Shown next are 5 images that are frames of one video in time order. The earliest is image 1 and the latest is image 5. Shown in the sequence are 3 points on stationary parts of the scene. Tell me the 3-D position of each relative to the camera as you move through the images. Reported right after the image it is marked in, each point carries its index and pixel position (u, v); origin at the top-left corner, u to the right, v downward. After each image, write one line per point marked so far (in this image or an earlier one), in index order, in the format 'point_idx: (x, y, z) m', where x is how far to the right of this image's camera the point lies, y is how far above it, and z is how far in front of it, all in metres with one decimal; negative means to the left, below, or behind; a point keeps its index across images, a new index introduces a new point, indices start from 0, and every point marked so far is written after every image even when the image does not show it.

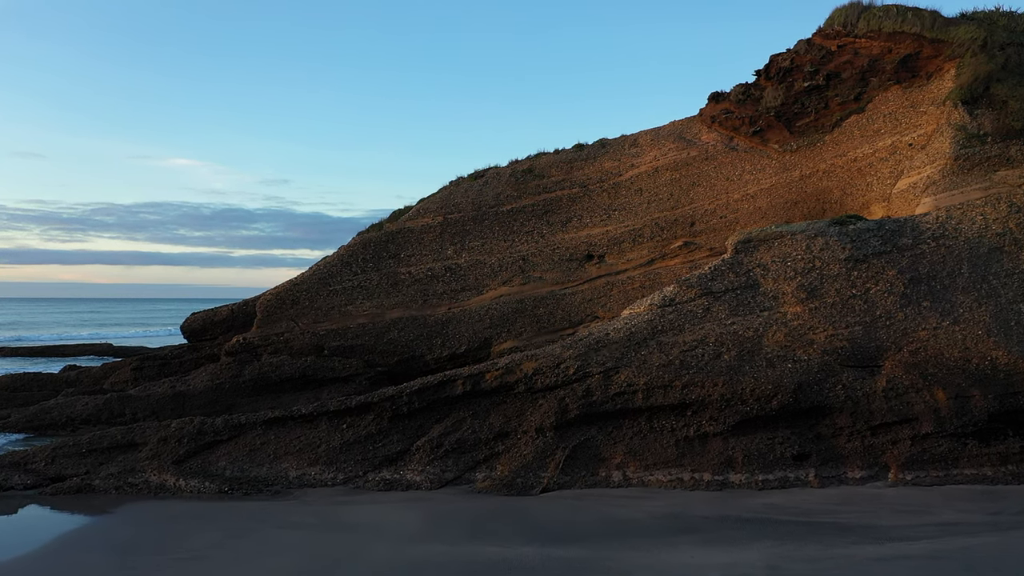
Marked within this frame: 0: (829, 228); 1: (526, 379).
0: (+5.1, +1.0, +11.9) m
1: (+0.2, -1.3, +10.7) m
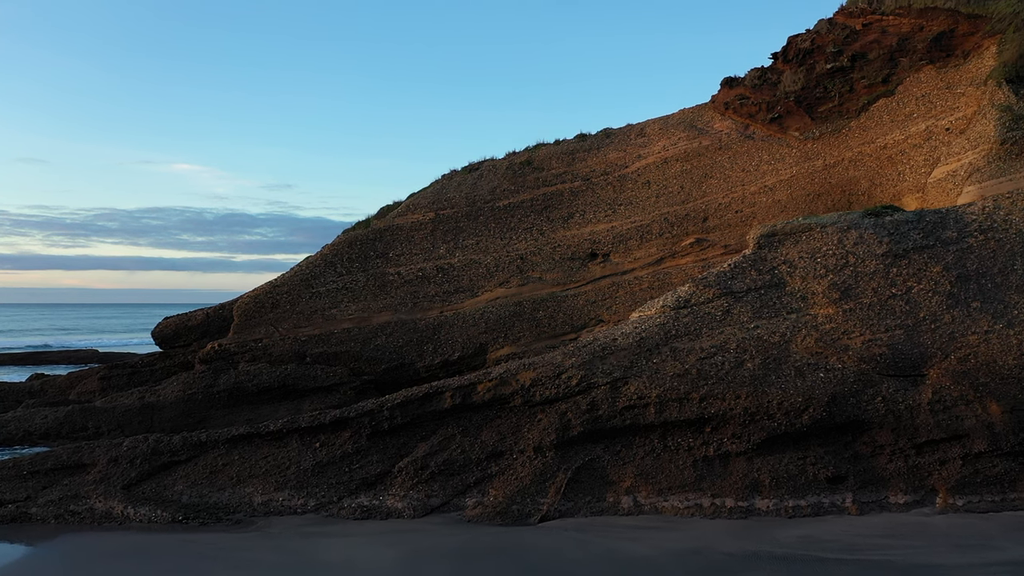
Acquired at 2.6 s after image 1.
0: (+5.1, +1.0, +10.7) m
1: (+0.1, -1.3, +9.5) m
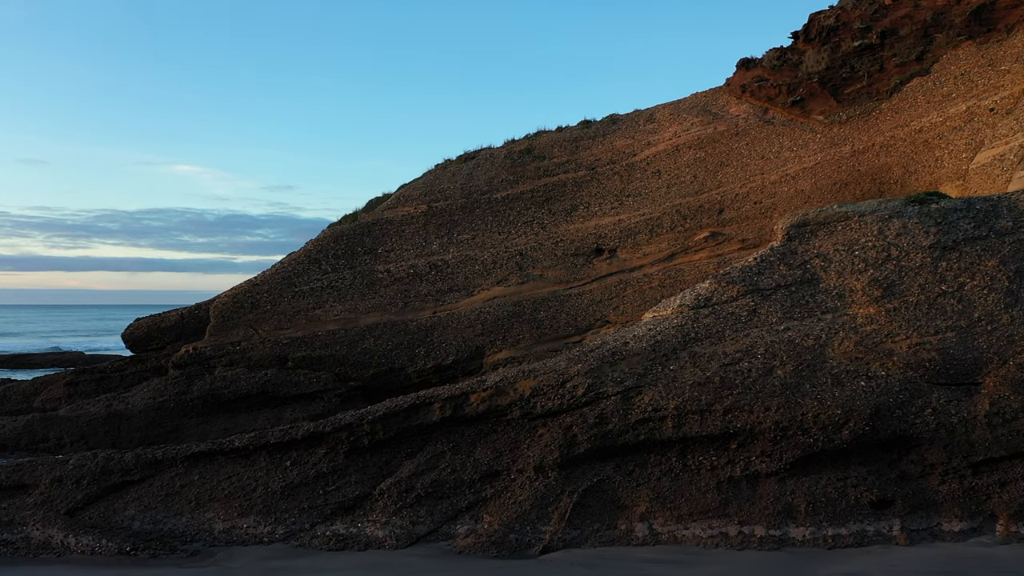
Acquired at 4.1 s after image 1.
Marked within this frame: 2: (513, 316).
0: (+5.0, +1.0, +9.6) m
1: (+0.1, -1.3, +8.4) m
2: (0.0, -0.5, +12.1) m
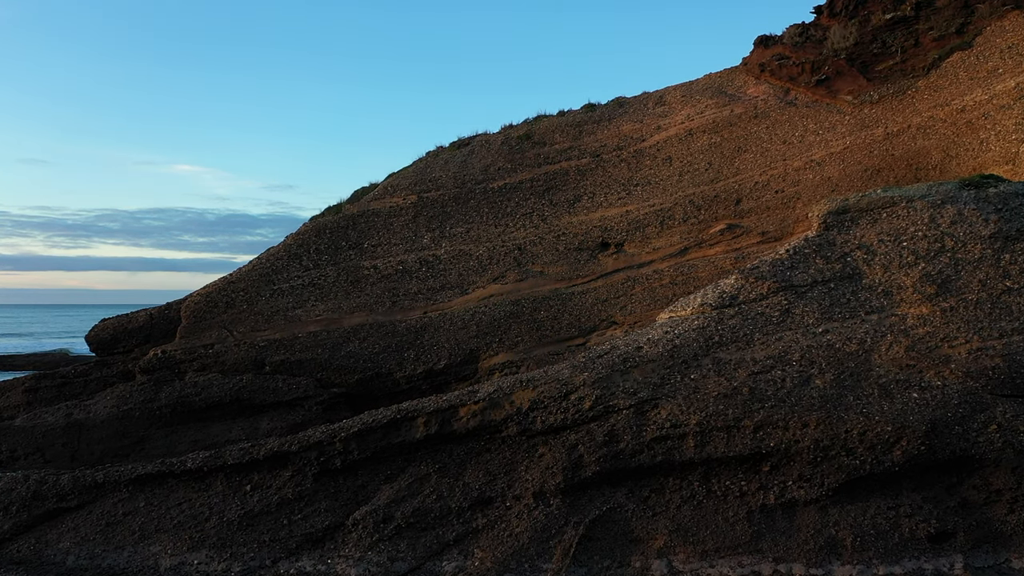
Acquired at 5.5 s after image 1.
0: (+5.0, +1.1, +8.5) m
1: (+0.1, -1.2, +7.2) m
2: (0.0, -0.4, +10.9) m
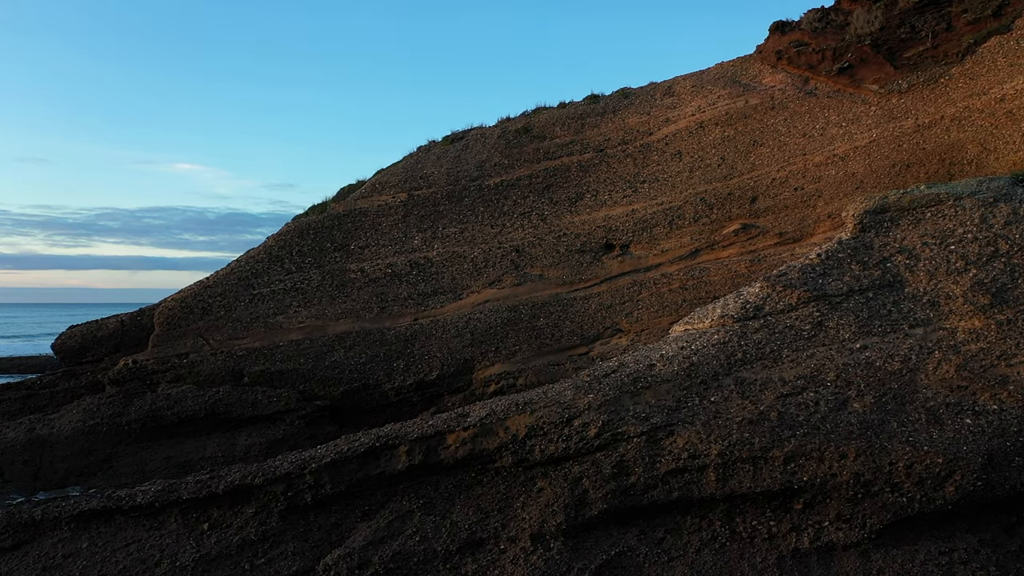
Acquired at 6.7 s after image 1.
0: (+4.9, +1.0, +7.6) m
1: (0.0, -1.3, +6.4) m
2: (-0.1, -0.5, +10.1) m
